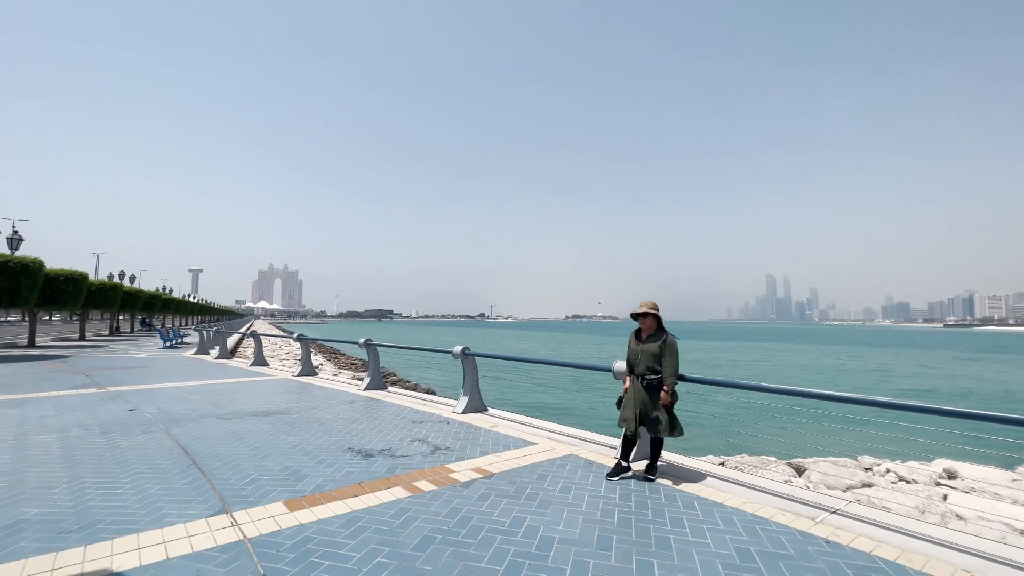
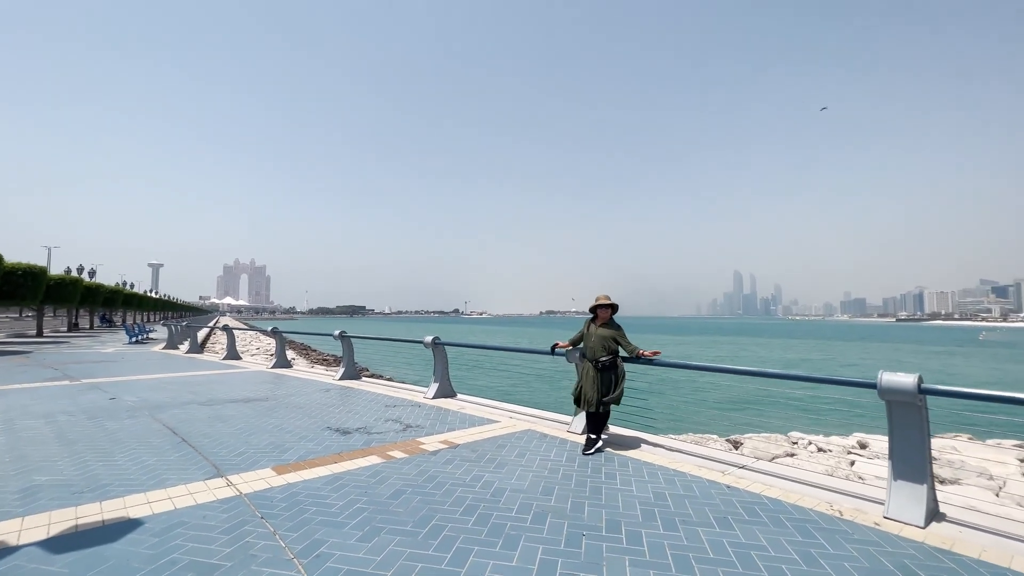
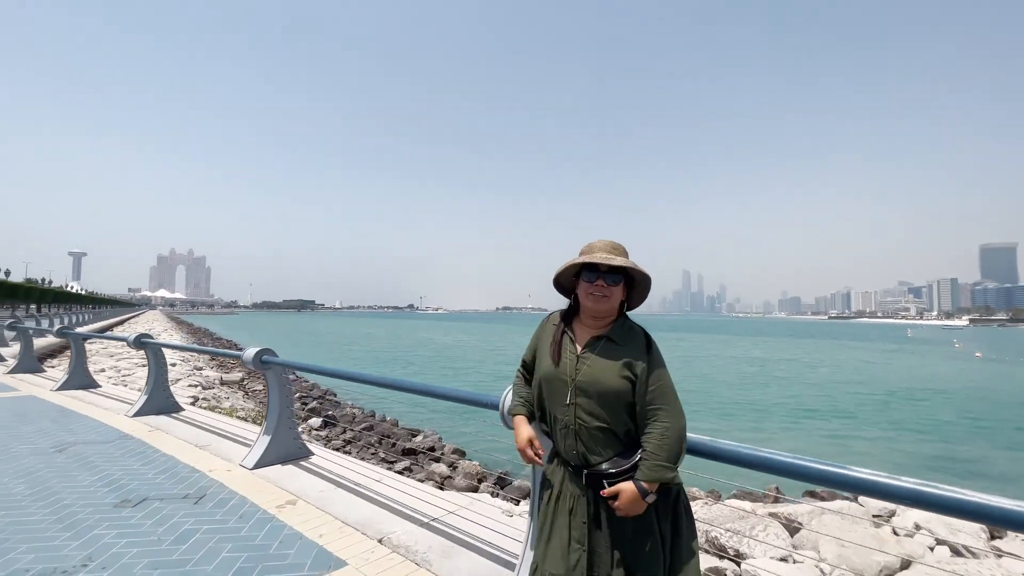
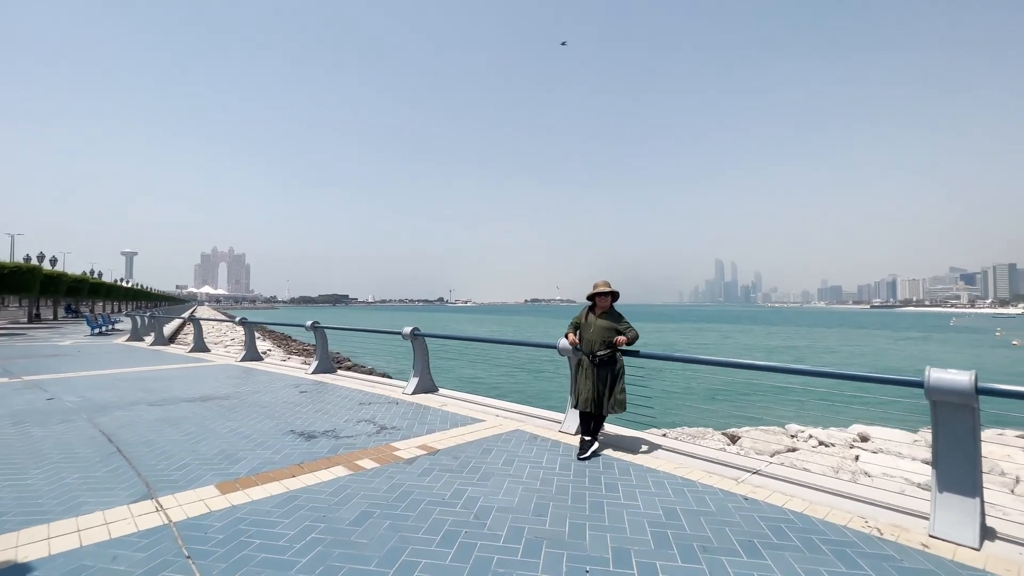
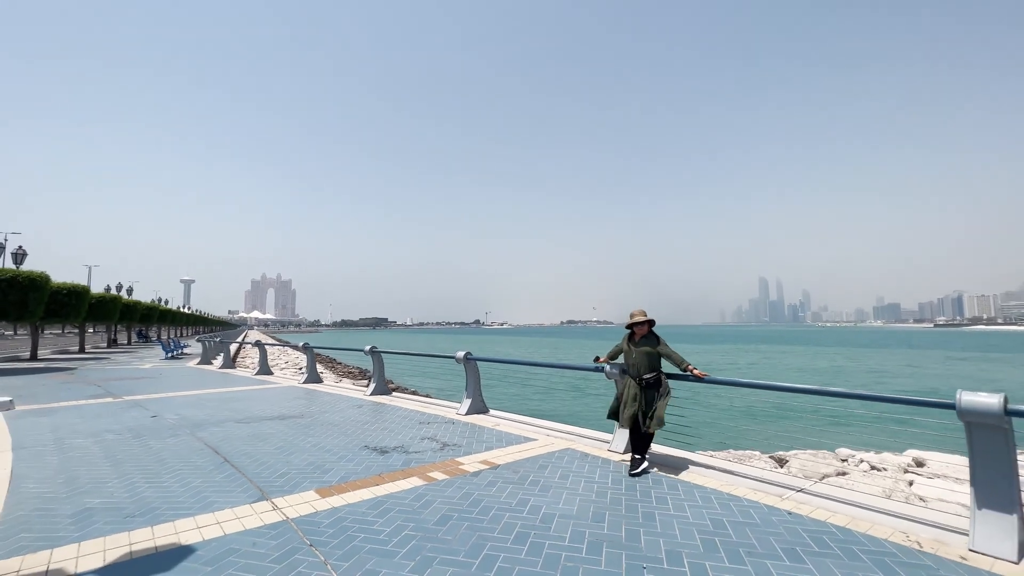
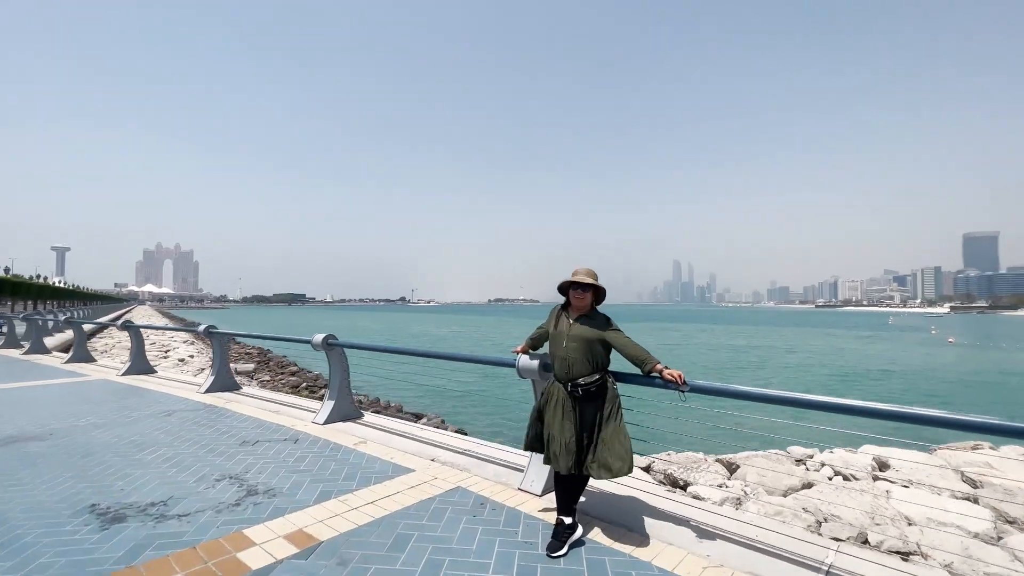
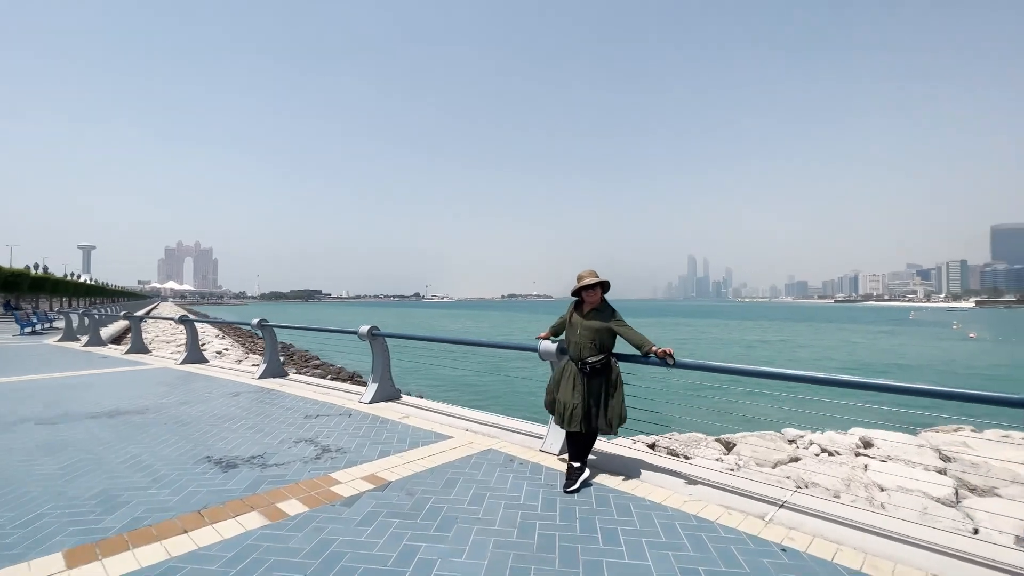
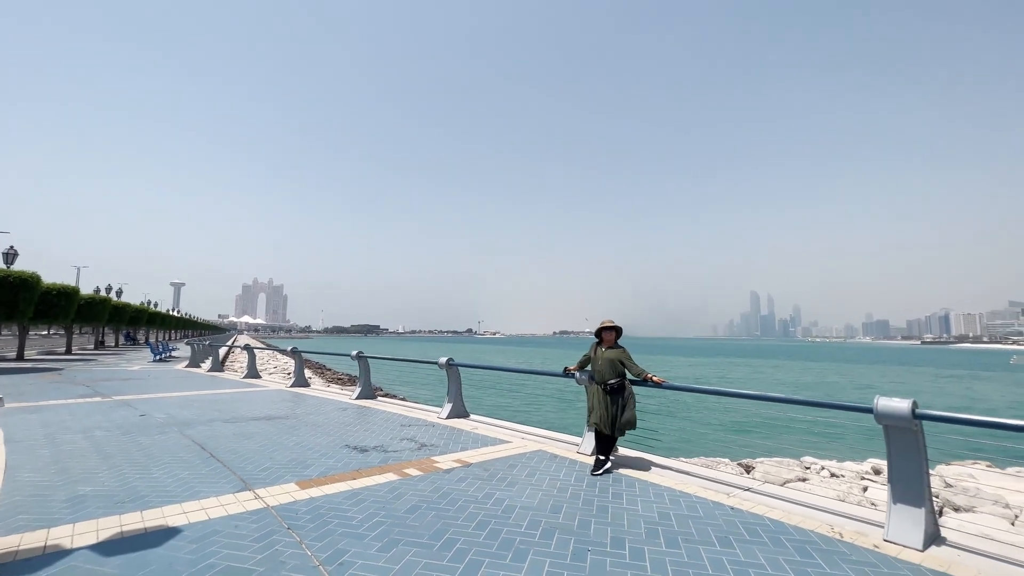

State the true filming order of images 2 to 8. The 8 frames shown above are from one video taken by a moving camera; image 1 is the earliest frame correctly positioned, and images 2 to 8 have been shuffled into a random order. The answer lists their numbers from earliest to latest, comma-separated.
5, 8, 2, 4, 7, 6, 3
